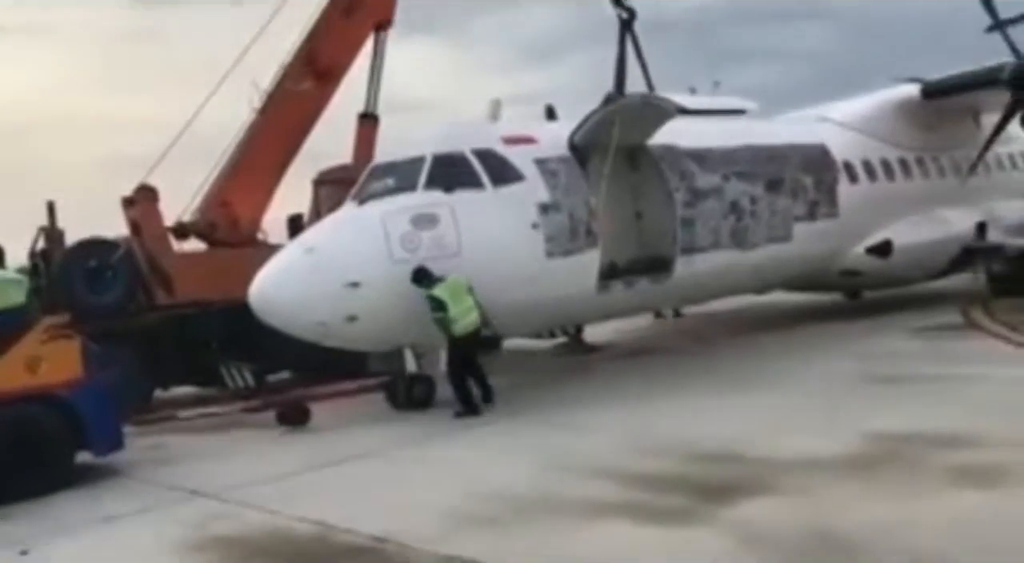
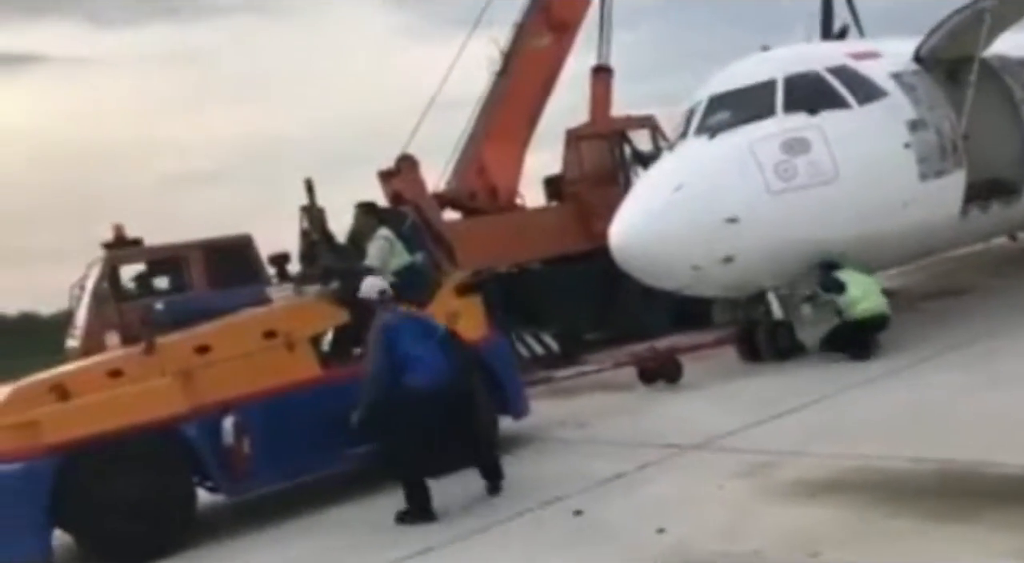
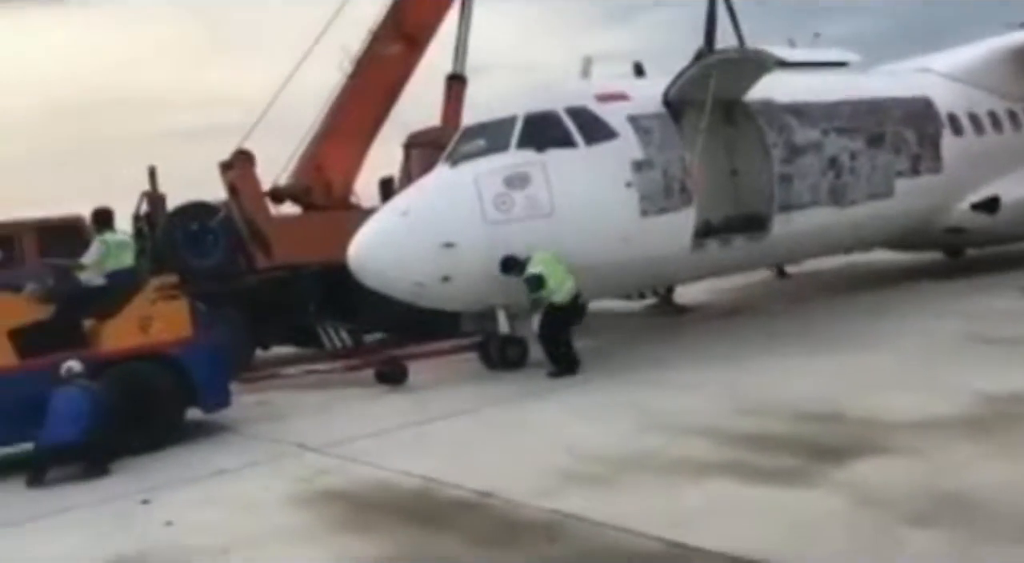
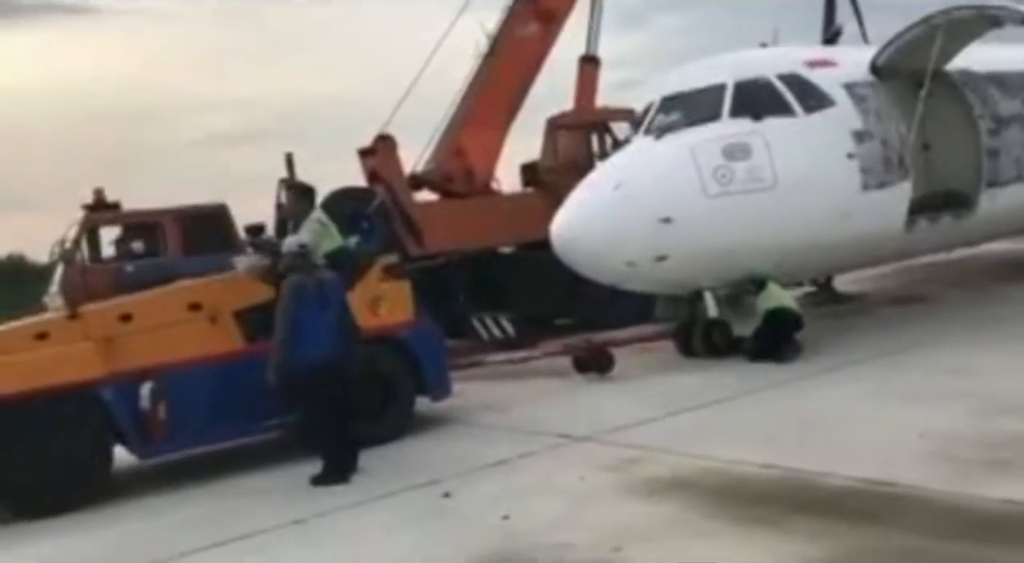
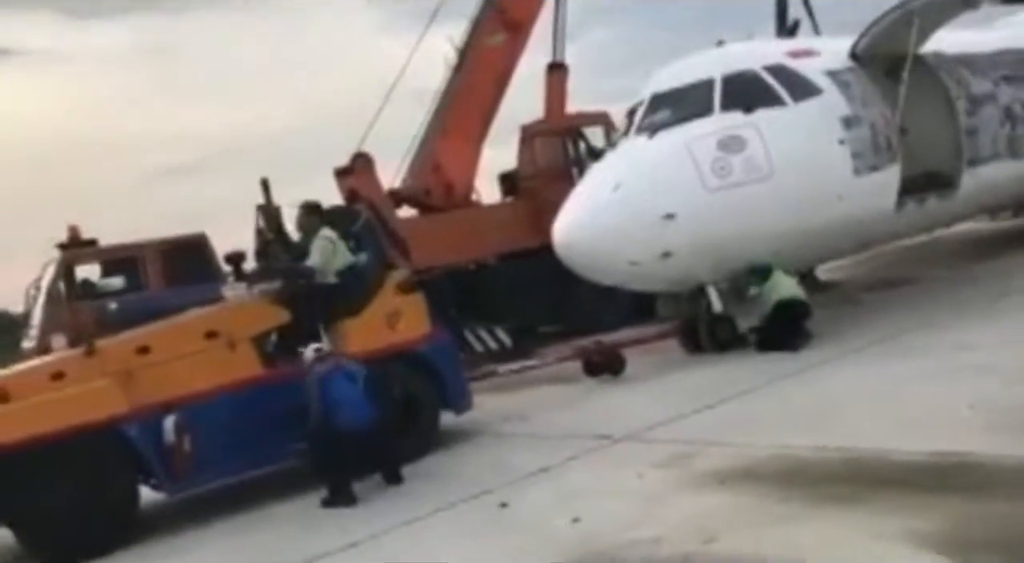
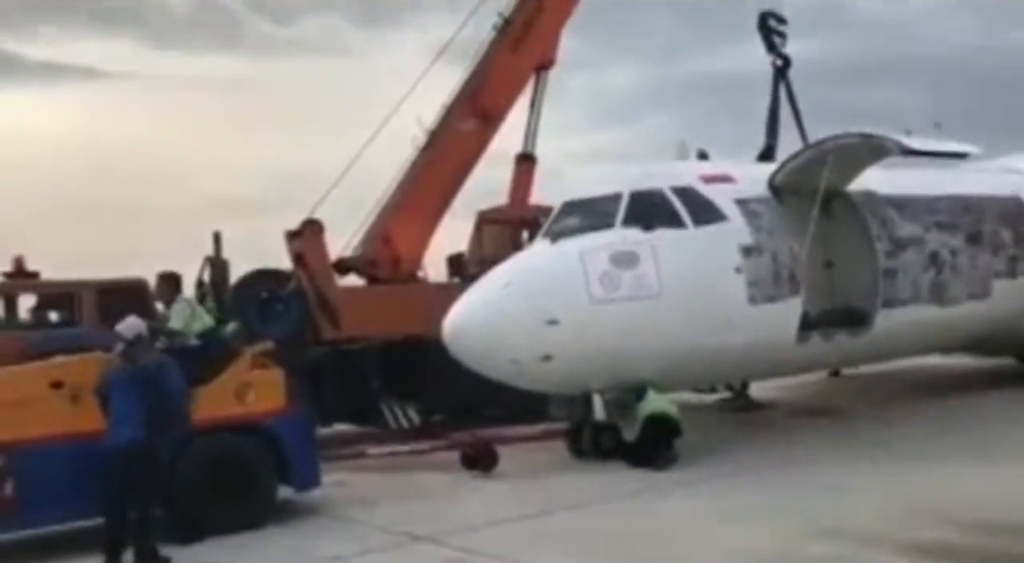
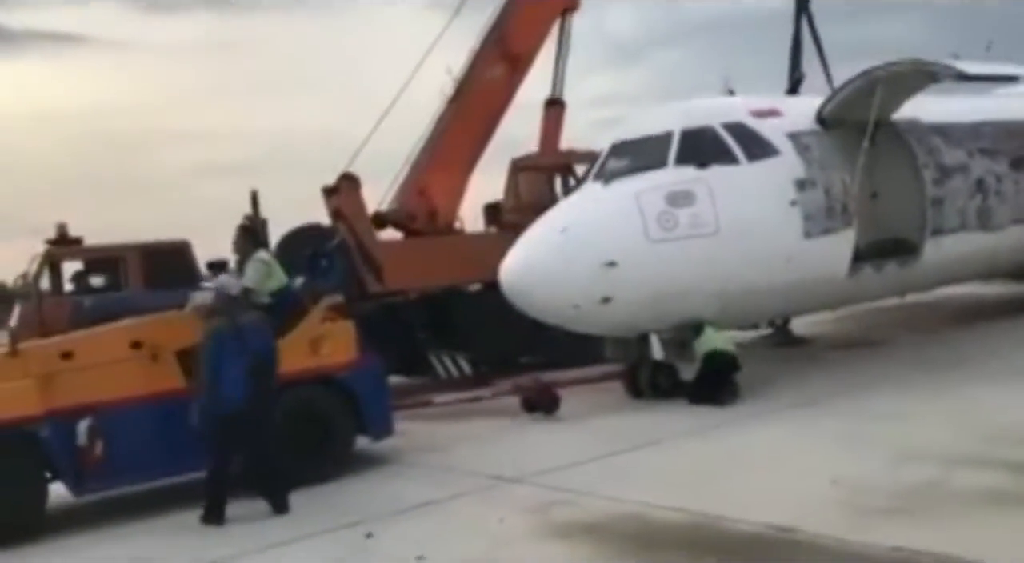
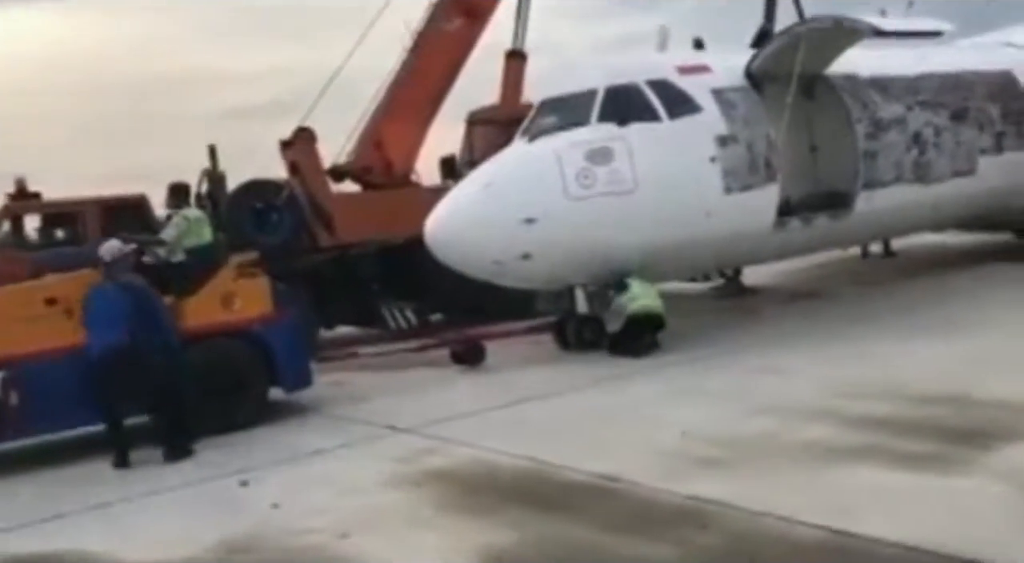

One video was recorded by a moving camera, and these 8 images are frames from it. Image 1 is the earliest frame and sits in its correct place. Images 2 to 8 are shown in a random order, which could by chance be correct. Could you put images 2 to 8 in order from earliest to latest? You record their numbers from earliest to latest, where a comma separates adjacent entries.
3, 8, 6, 7, 4, 5, 2
